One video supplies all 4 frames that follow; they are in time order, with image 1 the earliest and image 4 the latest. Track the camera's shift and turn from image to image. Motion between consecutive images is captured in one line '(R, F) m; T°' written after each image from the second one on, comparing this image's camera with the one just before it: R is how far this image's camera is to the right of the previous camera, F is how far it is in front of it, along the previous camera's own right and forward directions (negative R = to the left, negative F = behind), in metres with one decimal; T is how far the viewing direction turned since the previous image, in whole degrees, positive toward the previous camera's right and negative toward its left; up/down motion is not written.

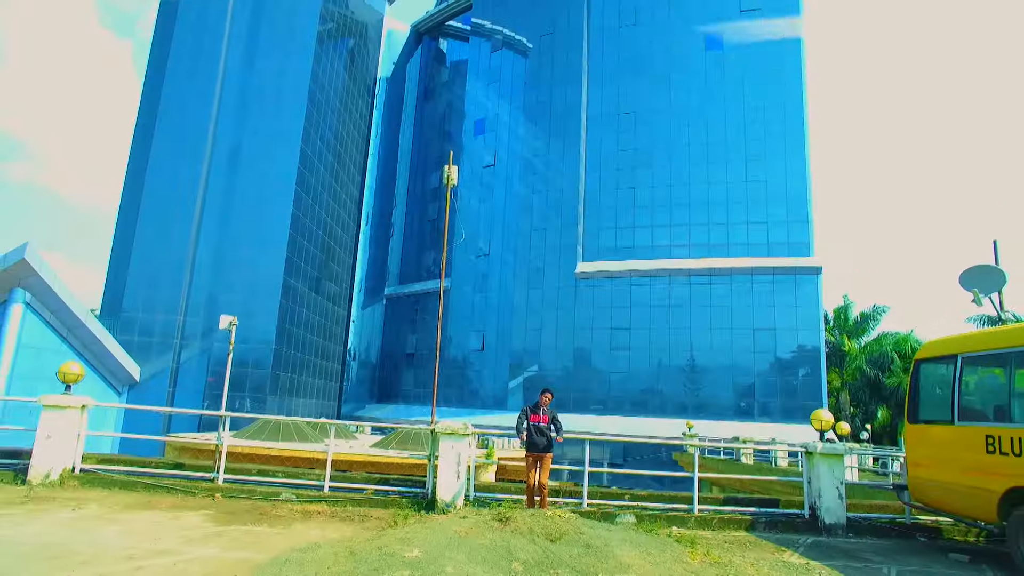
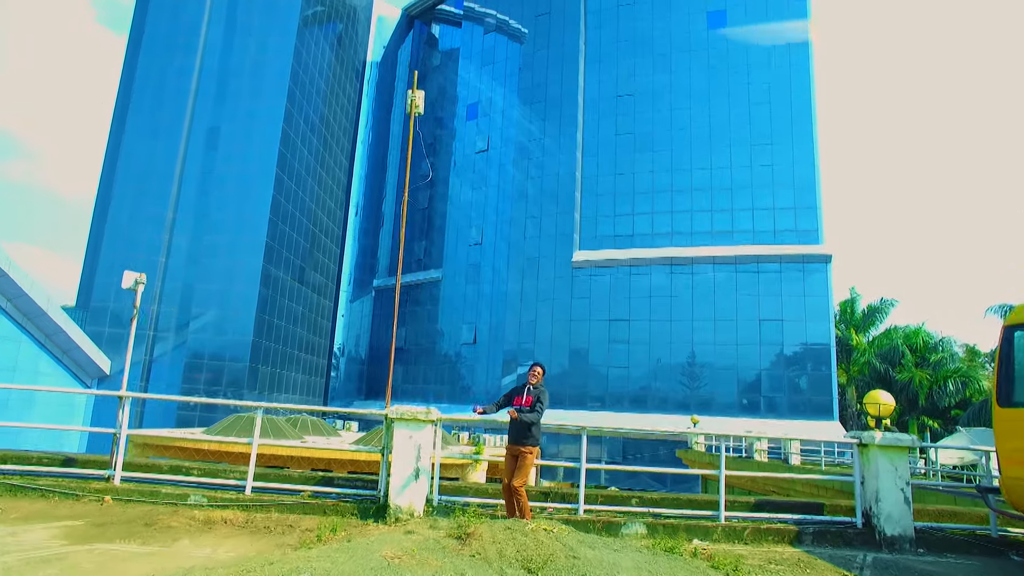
(+0.2, +1.4) m; 0°
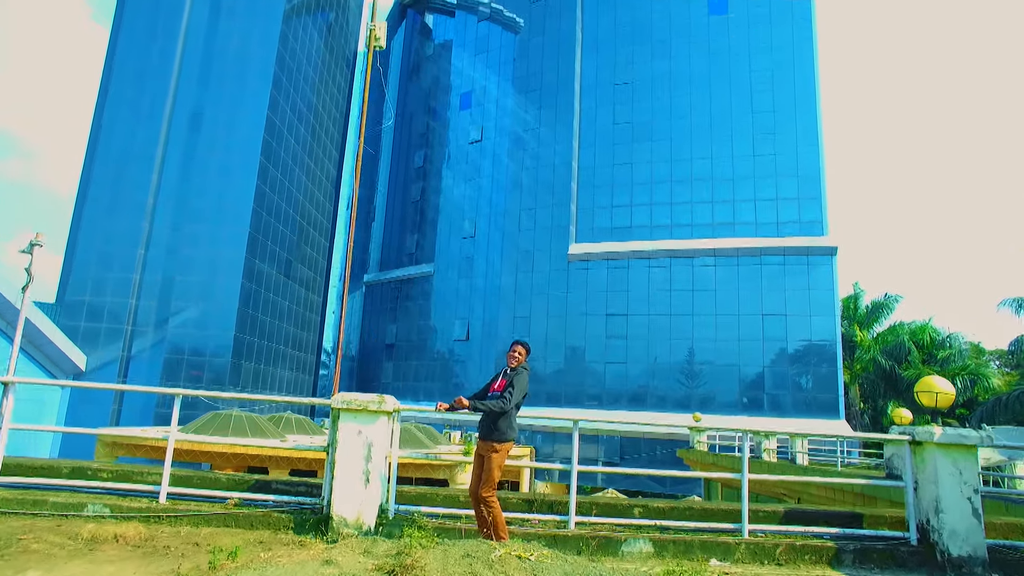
(+0.1, +0.9) m; 0°
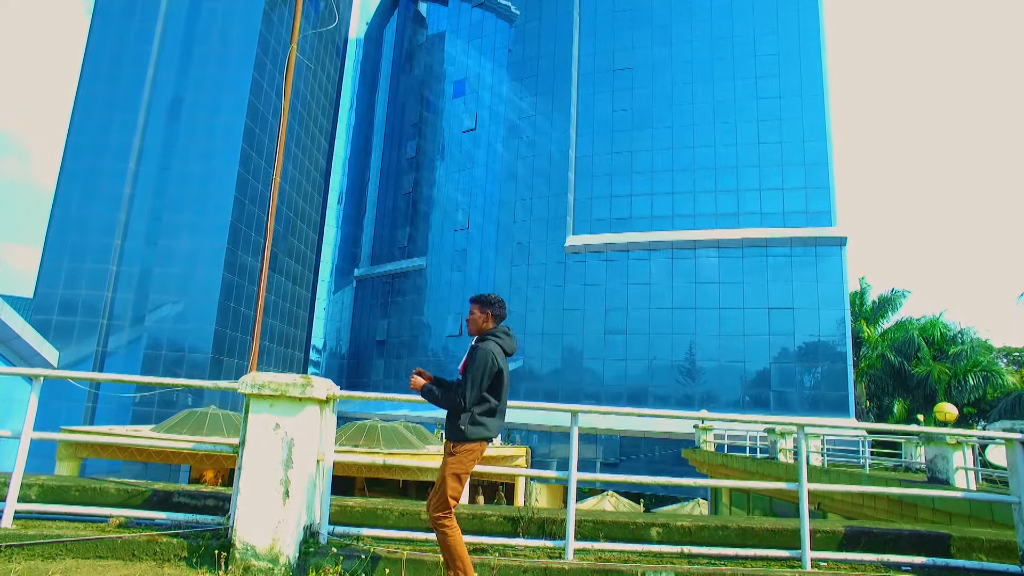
(+0.1, +1.1) m; 0°
